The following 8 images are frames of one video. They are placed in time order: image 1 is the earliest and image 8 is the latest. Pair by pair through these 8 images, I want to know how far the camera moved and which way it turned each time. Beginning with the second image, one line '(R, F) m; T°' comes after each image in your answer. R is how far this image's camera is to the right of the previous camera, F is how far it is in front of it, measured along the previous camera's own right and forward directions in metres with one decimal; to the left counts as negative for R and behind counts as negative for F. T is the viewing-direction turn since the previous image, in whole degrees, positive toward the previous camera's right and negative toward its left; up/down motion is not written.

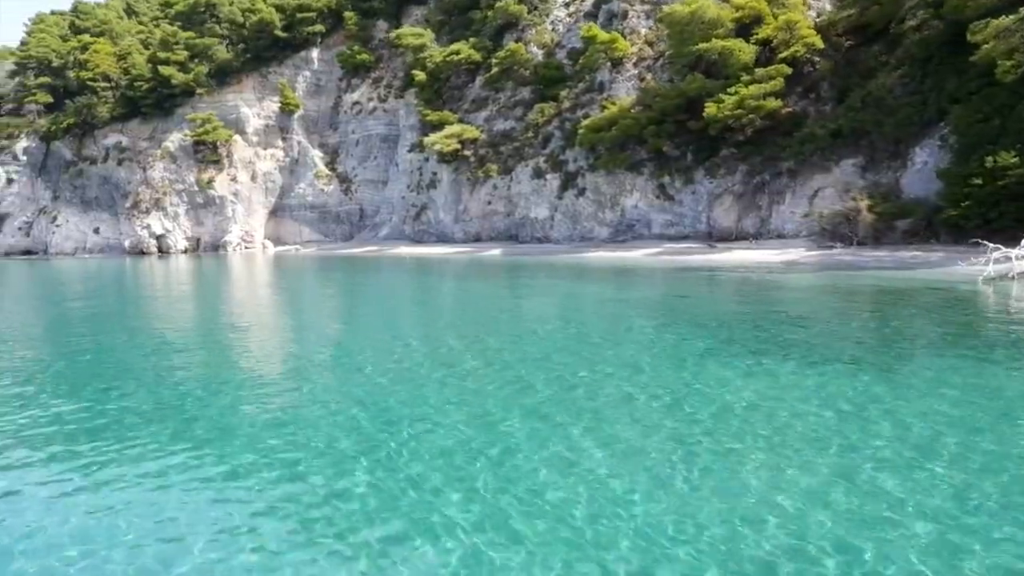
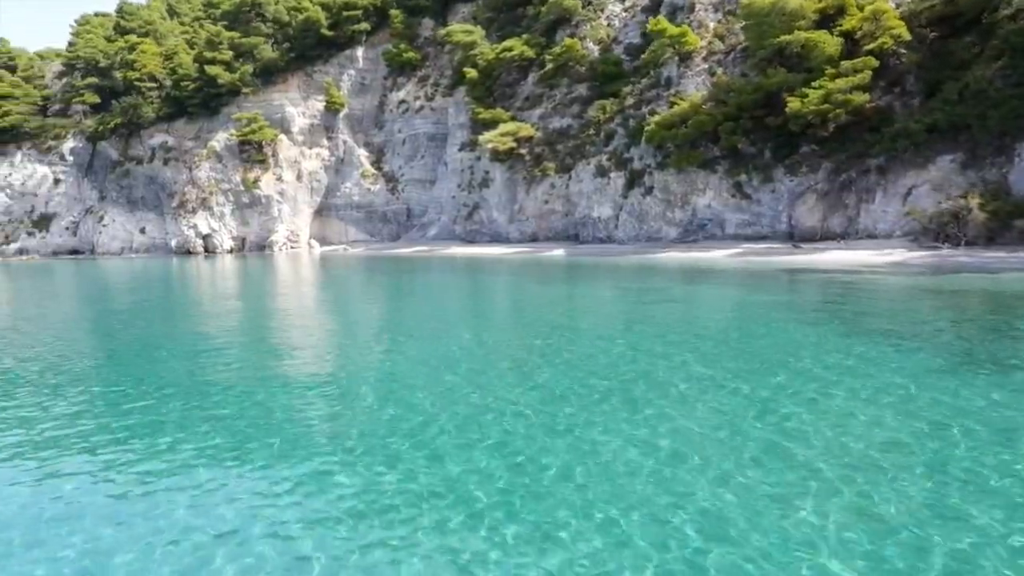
(-1.9, +0.9) m; -2°
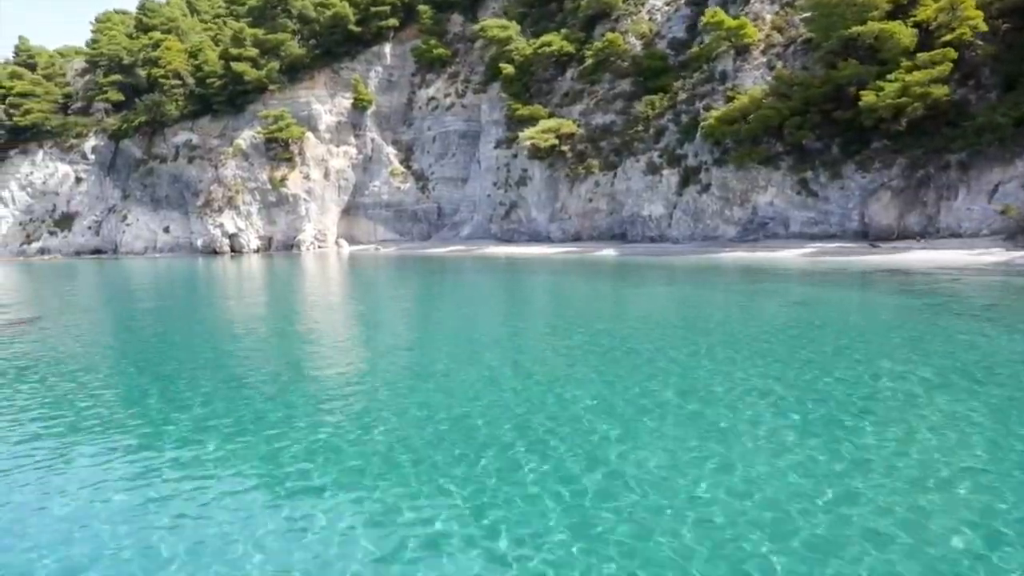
(-2.2, +1.1) m; 0°
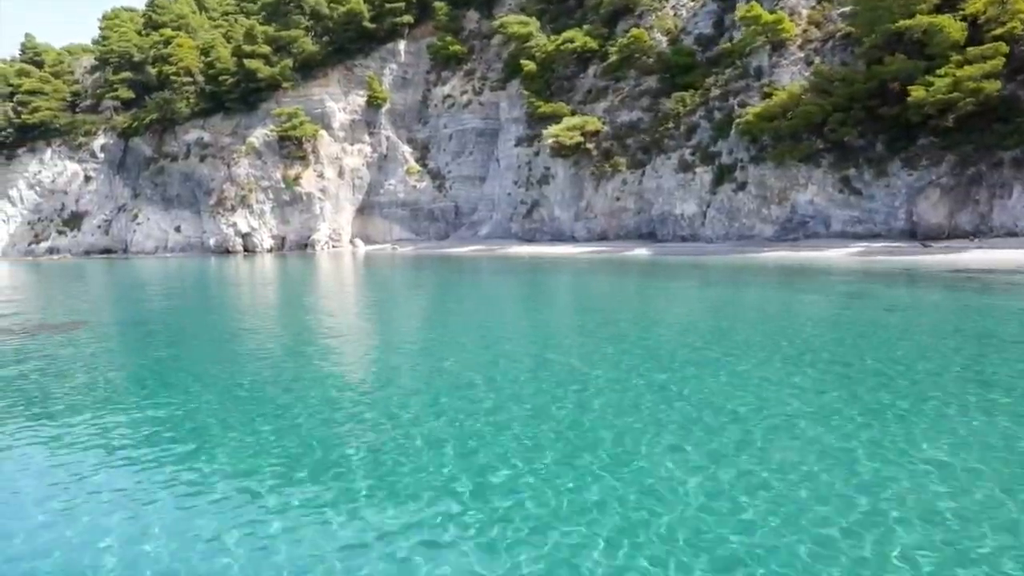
(-1.5, +0.8) m; 0°
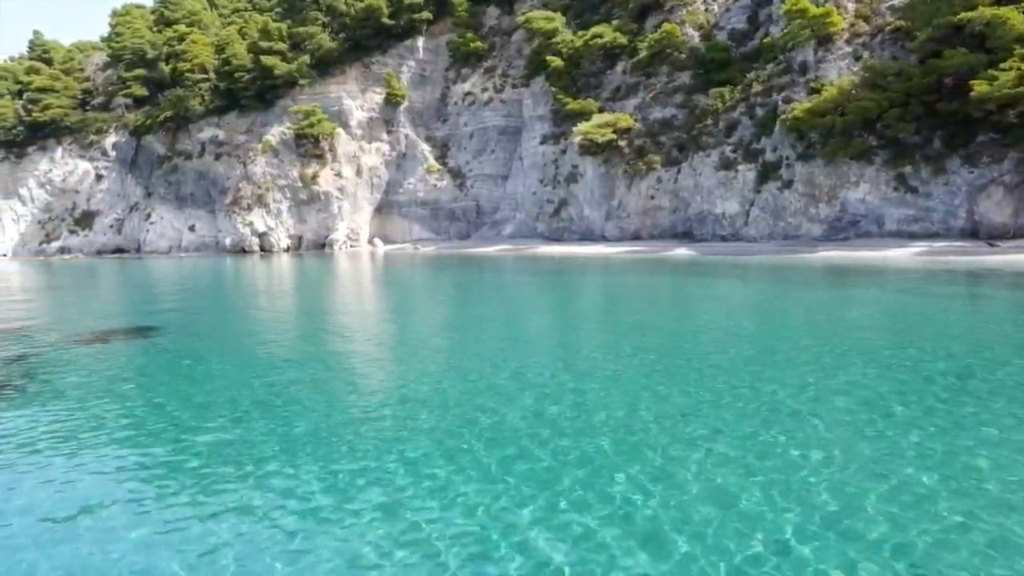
(-1.8, +1.0) m; 0°
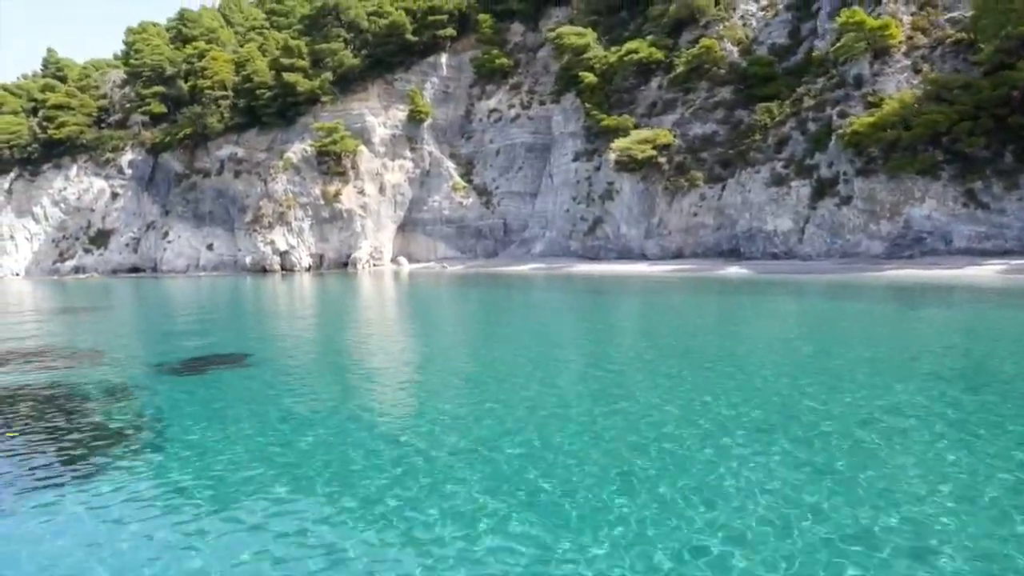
(-2.2, +1.2) m; 0°
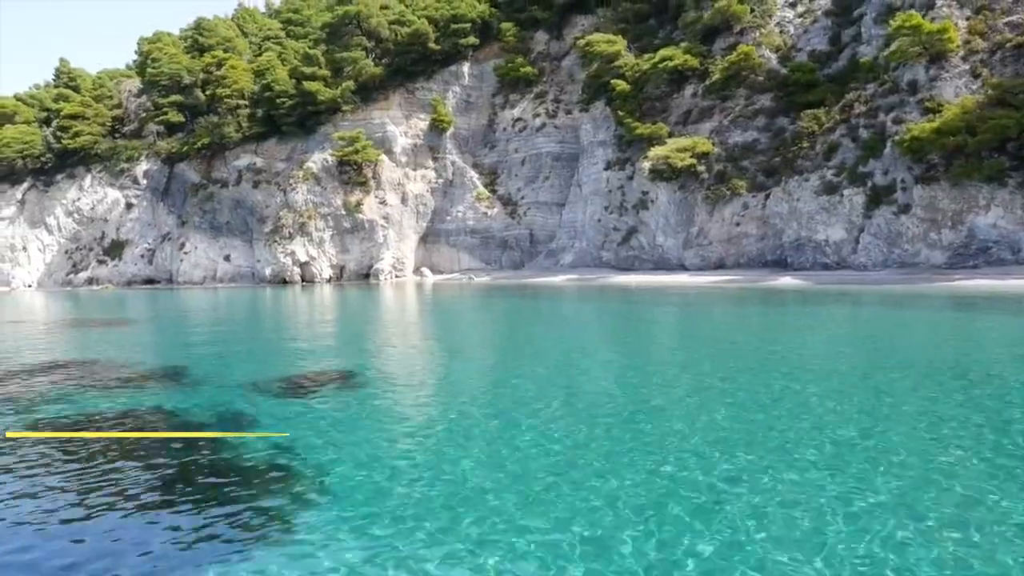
(-2.0, +1.1) m; 0°
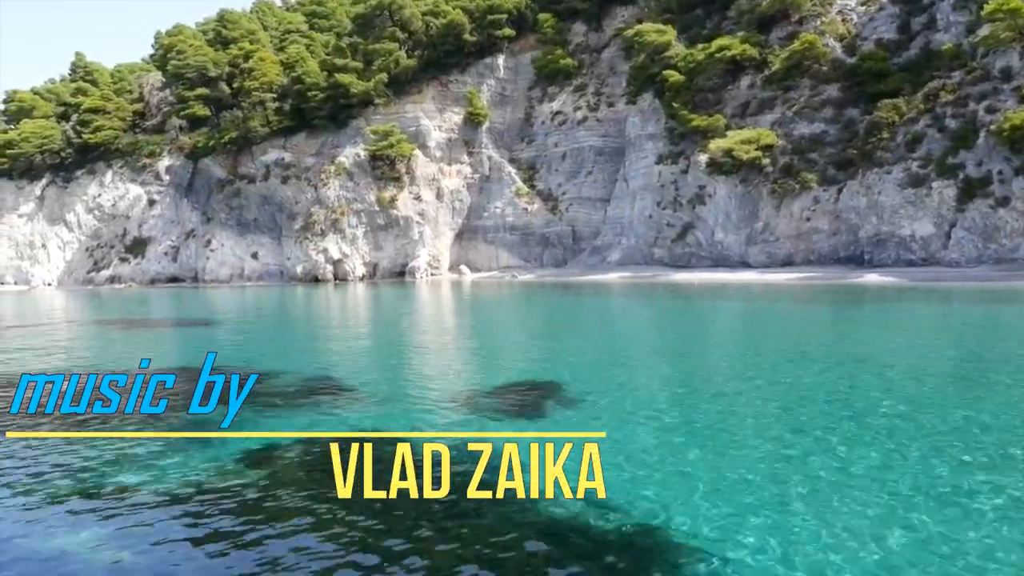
(-3.1, +1.7) m; 0°
